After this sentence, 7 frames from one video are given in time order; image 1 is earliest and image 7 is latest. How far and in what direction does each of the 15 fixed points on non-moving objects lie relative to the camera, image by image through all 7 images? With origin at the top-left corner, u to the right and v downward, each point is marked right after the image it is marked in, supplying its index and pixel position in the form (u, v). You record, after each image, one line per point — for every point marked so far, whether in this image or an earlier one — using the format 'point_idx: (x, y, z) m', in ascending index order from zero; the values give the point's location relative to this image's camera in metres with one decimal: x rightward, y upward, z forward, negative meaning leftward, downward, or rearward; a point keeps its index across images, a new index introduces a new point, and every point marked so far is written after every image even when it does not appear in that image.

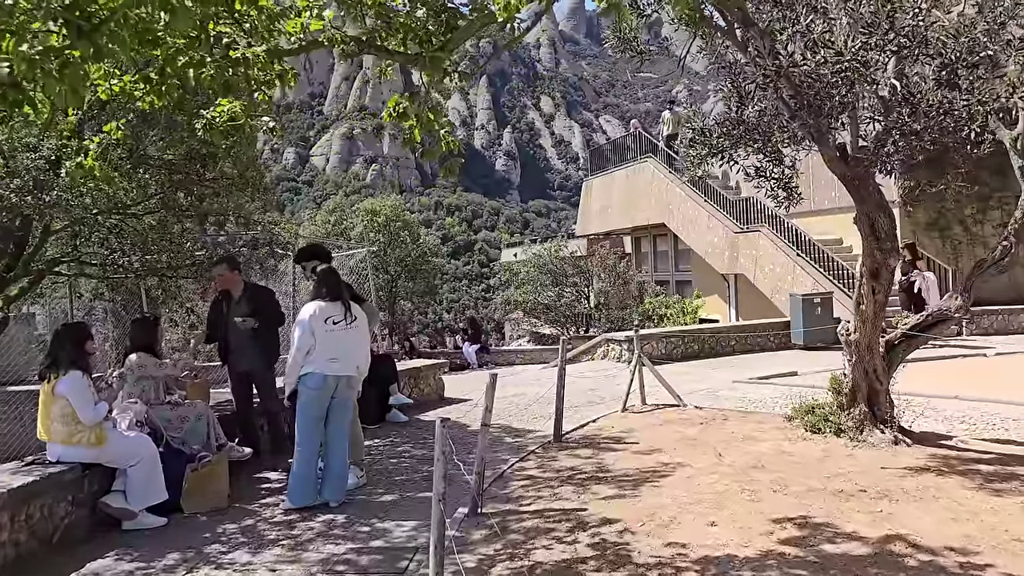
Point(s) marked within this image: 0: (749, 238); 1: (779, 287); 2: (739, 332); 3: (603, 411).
0: (+4.4, +0.9, +15.7) m
1: (+4.7, 0.0, +15.0) m
2: (+3.4, -0.6, +12.7) m
3: (+0.9, -1.2, +8.2) m
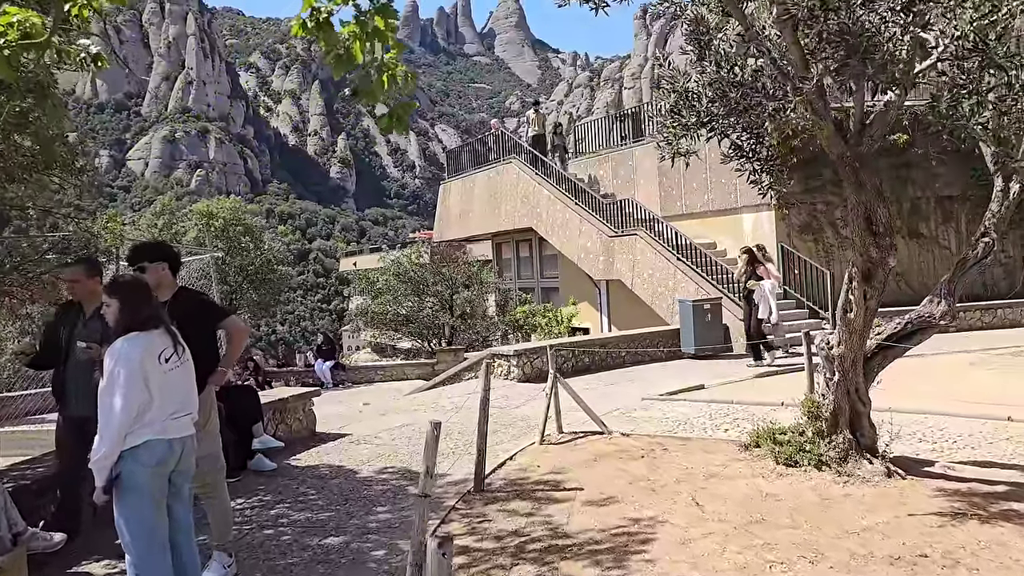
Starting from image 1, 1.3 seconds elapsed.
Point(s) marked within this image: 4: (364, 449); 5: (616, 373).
0: (+2.0, +0.8, +15.0) m
1: (+2.5, -0.1, +14.3) m
2: (+1.6, -0.7, +11.8) m
3: (0.0, -1.3, +6.9) m
4: (-1.3, -1.4, +7.0) m
5: (+1.4, -1.1, +11.1) m
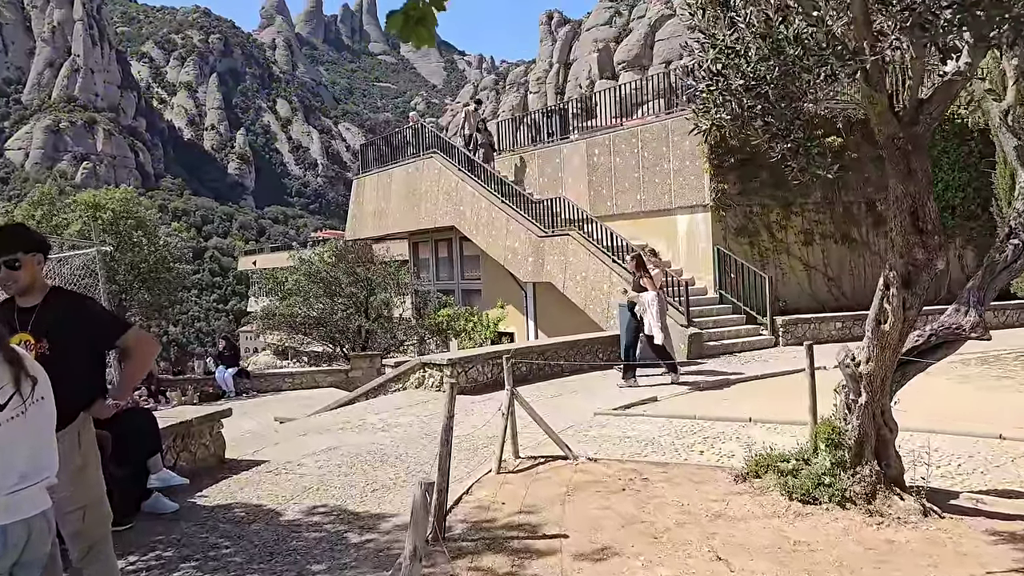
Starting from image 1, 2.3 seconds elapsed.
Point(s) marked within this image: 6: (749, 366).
0: (+0.8, +0.8, +14.2) m
1: (+1.3, -0.1, +13.5) m
2: (+0.7, -0.8, +11.0) m
3: (-0.3, -1.3, +5.9) m
4: (-1.6, -1.4, +5.9) m
5: (+0.6, -1.2, +10.2) m
6: (+3.2, -1.0, +11.2) m
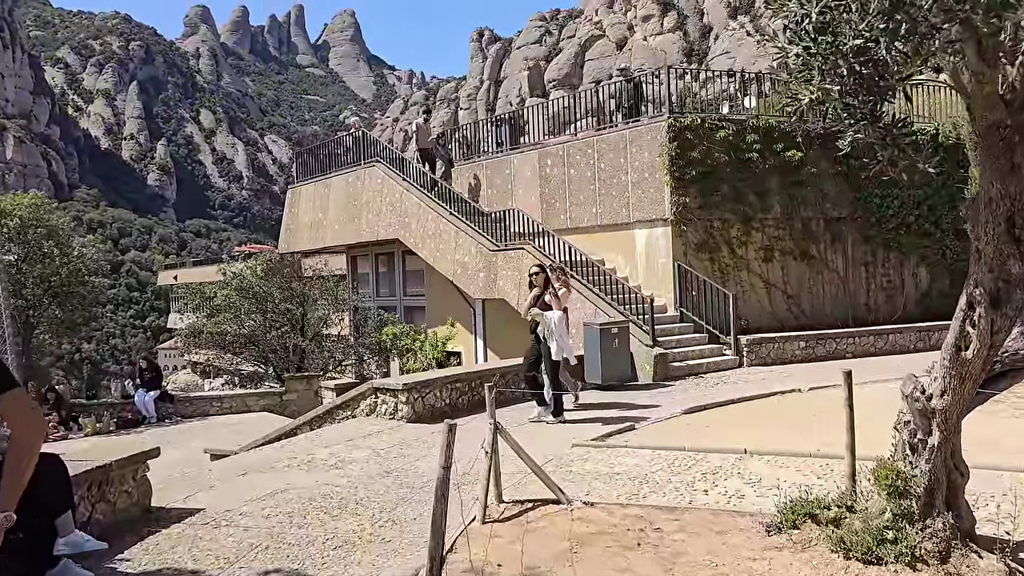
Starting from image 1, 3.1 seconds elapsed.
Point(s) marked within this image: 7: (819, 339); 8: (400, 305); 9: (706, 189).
0: (0.0, +0.5, +13.4) m
1: (+0.5, -0.4, +12.8) m
2: (+0.2, -1.0, +10.2) m
3: (-0.4, -1.4, +5.0) m
4: (-1.7, -1.5, +4.9) m
5: (+0.1, -1.4, +9.4) m
6: (+2.6, -1.3, +10.6) m
7: (+4.8, -0.8, +13.0) m
8: (-2.5, -0.4, +18.6) m
9: (+3.1, +1.6, +13.4) m
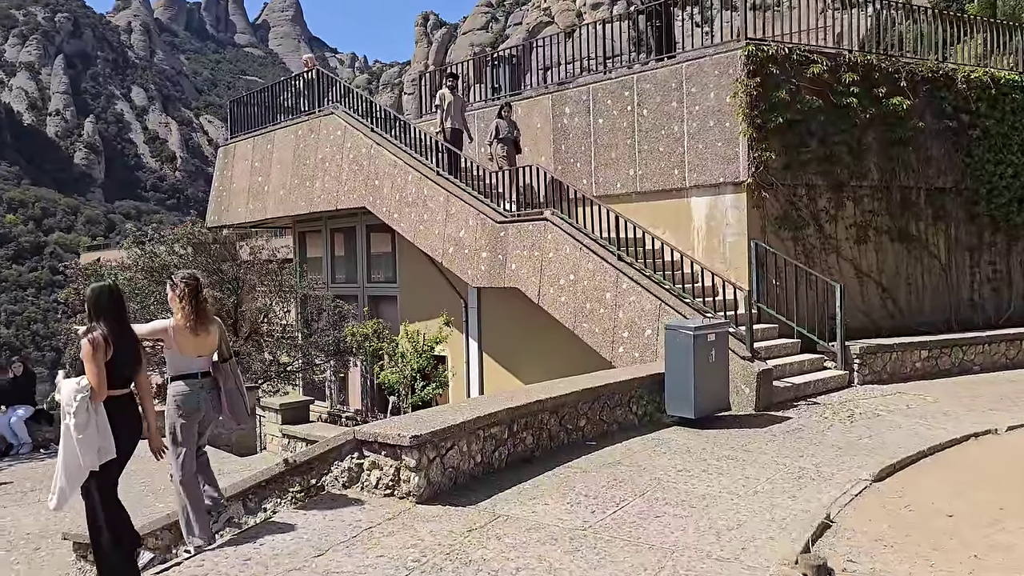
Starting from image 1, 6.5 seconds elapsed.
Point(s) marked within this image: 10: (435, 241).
0: (+0.2, +0.7, +9.8) m
1: (+0.8, -0.2, +9.2) m
2: (+0.6, -0.9, +6.6) m
3: (+0.4, -1.3, +1.4) m
4: (-0.9, -1.4, +1.2) m
5: (+0.6, -1.2, +5.7) m
6: (+3.0, -1.2, +7.1) m
7: (+5.0, -0.7, +9.7) m
8: (-2.6, -0.1, +14.7) m
9: (+3.3, +1.7, +10.0) m
10: (-1.0, +0.6, +11.0) m
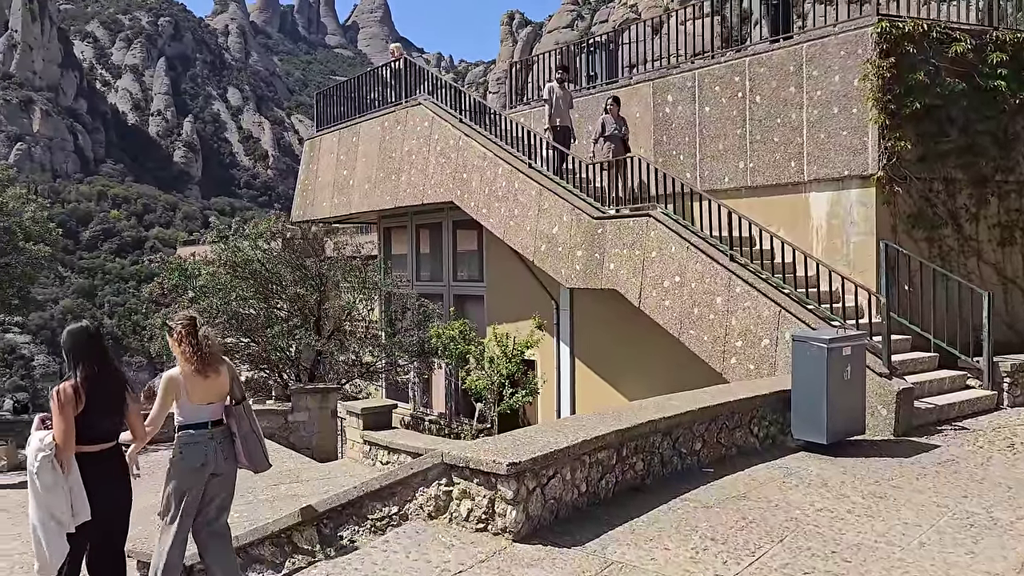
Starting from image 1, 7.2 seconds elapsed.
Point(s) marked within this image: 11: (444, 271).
0: (+1.3, +0.7, +8.9) m
1: (+1.8, -0.3, +8.3) m
2: (+1.3, -0.9, +5.8) m
3: (+0.6, -1.4, +0.6) m
4: (-0.7, -1.4, +0.5) m
5: (+1.2, -1.3, +4.9) m
6: (+3.8, -1.2, +6.1) m
7: (+6.0, -0.8, +8.4) m
8: (-1.1, -0.1, +14.1) m
9: (+4.4, +1.6, +8.9) m
10: (+0.2, +0.6, +10.3) m
11: (-1.1, +0.3, +14.1) m
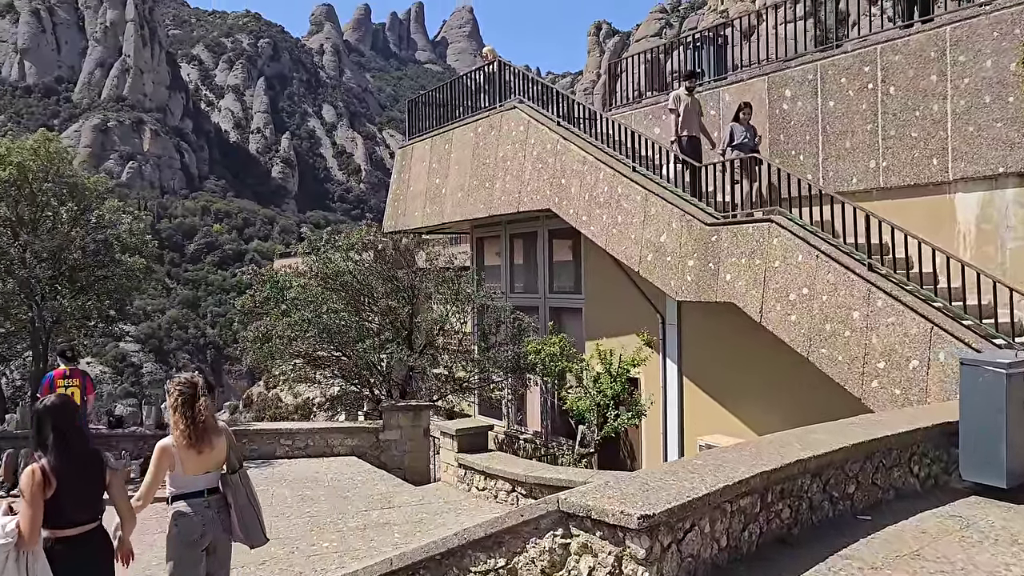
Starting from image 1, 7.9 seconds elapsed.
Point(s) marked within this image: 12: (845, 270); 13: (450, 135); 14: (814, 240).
0: (+2.3, +0.5, +8.1) m
1: (+2.7, -0.4, +7.4) m
2: (+2.0, -1.0, +4.9) m
3: (+0.8, -1.4, -0.2) m
4: (-0.5, -1.4, -0.1) m
5: (+1.8, -1.3, +4.1) m
6: (+4.5, -1.3, +5.0) m
7: (+6.9, -0.9, +7.0) m
8: (+0.5, -0.3, +13.5) m
9: (+5.4, +1.5, +7.7) m
10: (+1.4, +0.5, +9.5) m
11: (+0.4, +0.1, +13.4) m
12: (+2.9, +0.2, +7.2) m
13: (-1.1, +2.6, +14.0) m
14: (+2.7, +0.4, +7.5) m
